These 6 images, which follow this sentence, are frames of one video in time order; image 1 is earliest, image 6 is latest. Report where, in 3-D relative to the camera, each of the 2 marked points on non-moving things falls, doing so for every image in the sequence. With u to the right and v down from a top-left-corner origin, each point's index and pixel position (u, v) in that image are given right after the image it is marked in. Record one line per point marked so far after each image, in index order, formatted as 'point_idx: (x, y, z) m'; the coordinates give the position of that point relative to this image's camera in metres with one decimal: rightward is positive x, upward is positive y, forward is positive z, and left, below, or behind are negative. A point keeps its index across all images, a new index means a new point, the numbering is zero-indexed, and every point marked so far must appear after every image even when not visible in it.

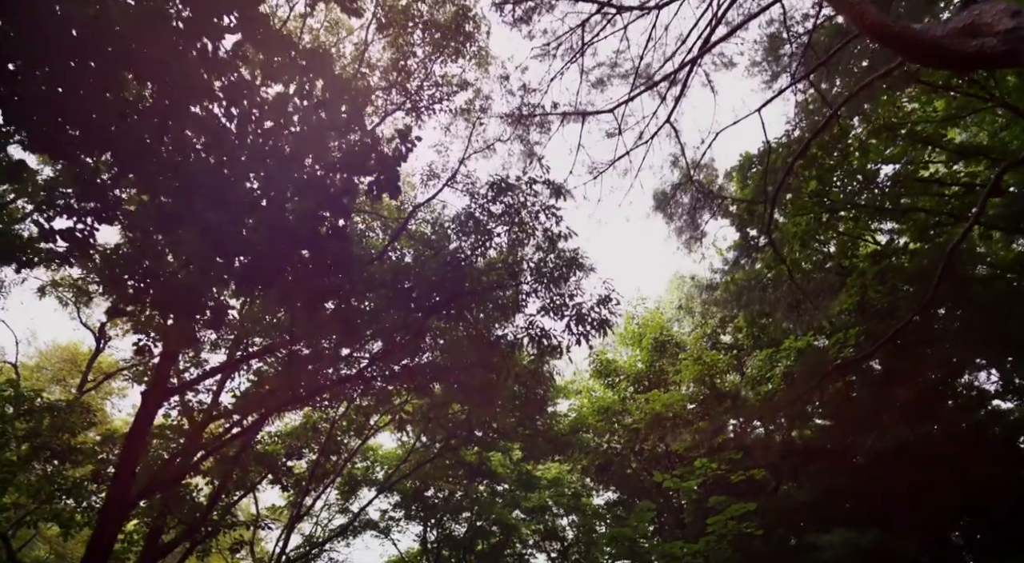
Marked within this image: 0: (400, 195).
0: (-2.0, +1.6, +11.7) m
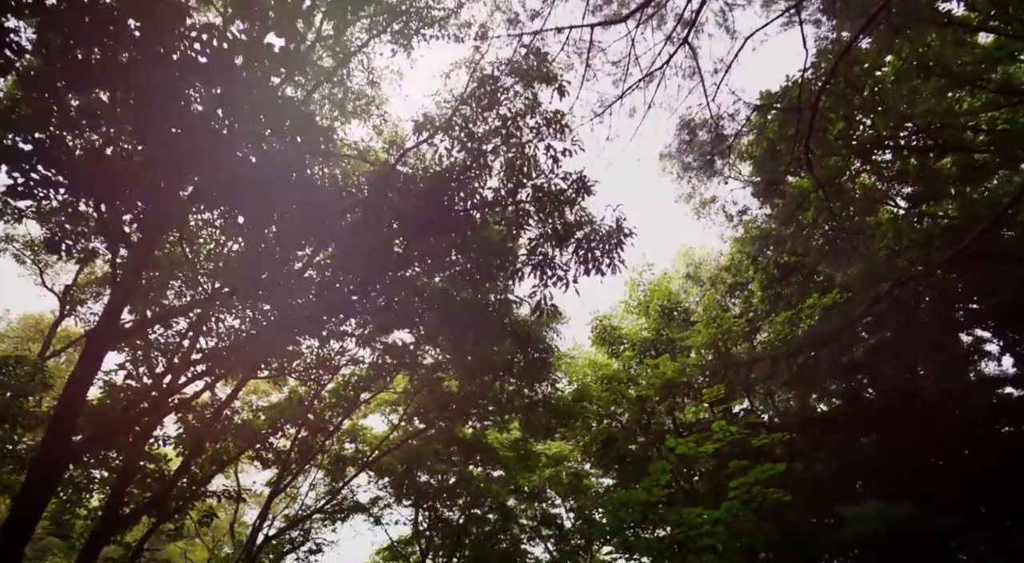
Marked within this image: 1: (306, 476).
0: (-2.1, +2.3, +10.9) m
1: (-4.8, -4.6, +15.2) m
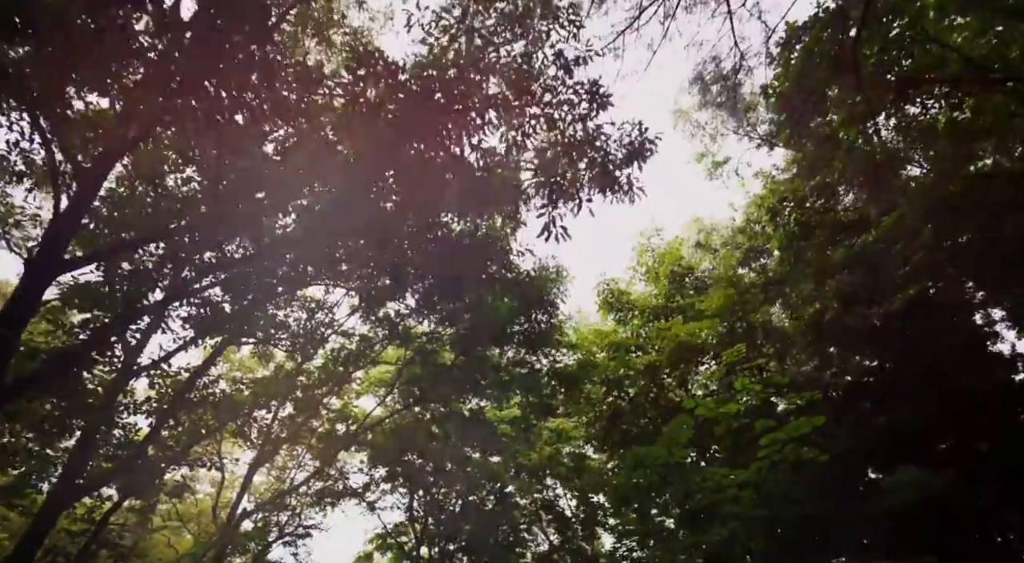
0: (-2.1, +3.0, +10.1) m
1: (-4.8, -3.9, +14.4) m
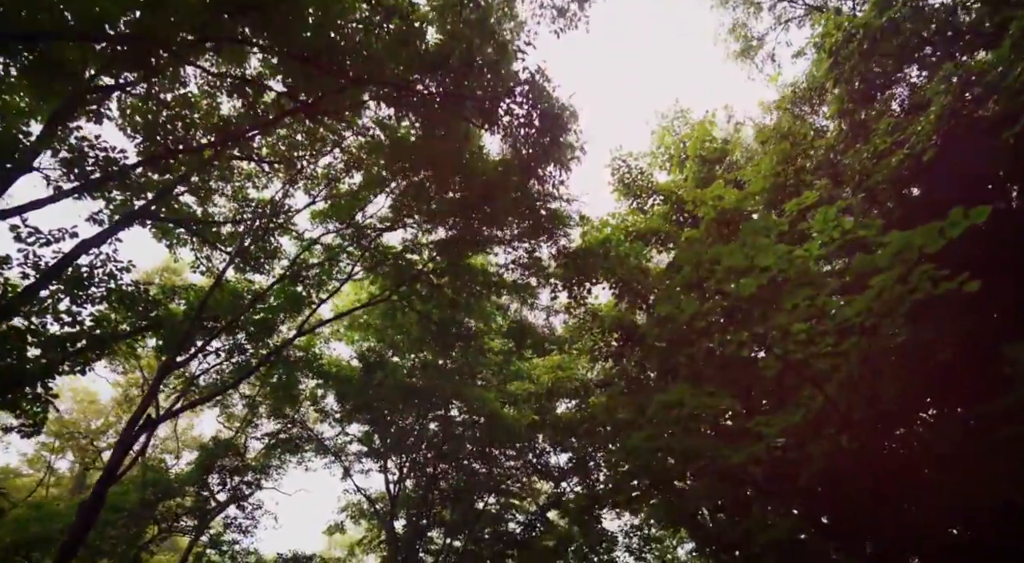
0: (-2.1, +4.6, +8.0) m
1: (-5.0, -2.3, +12.3) m
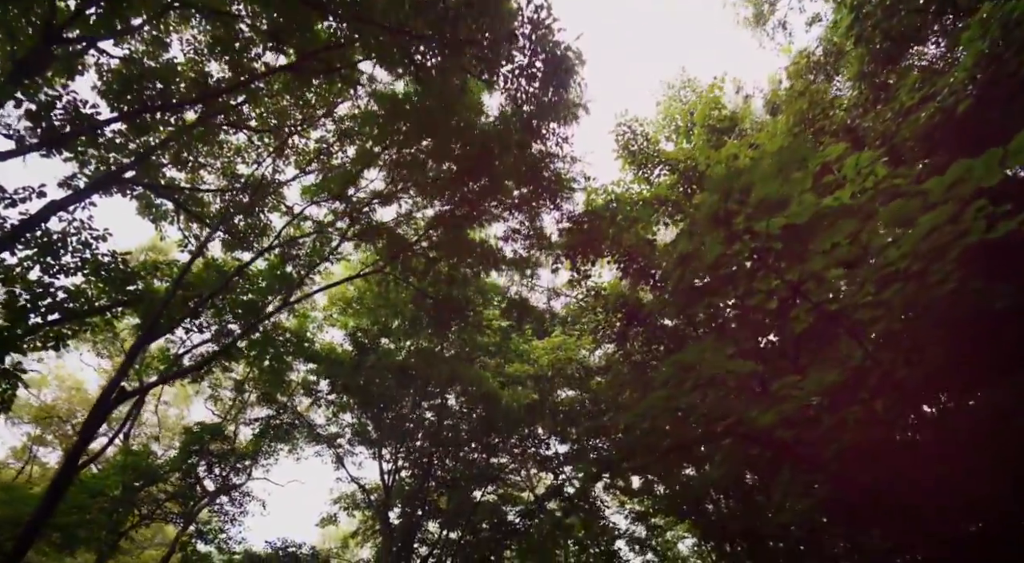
0: (-2.1, +5.0, +7.5) m
1: (-5.0, -1.9, +11.8) m
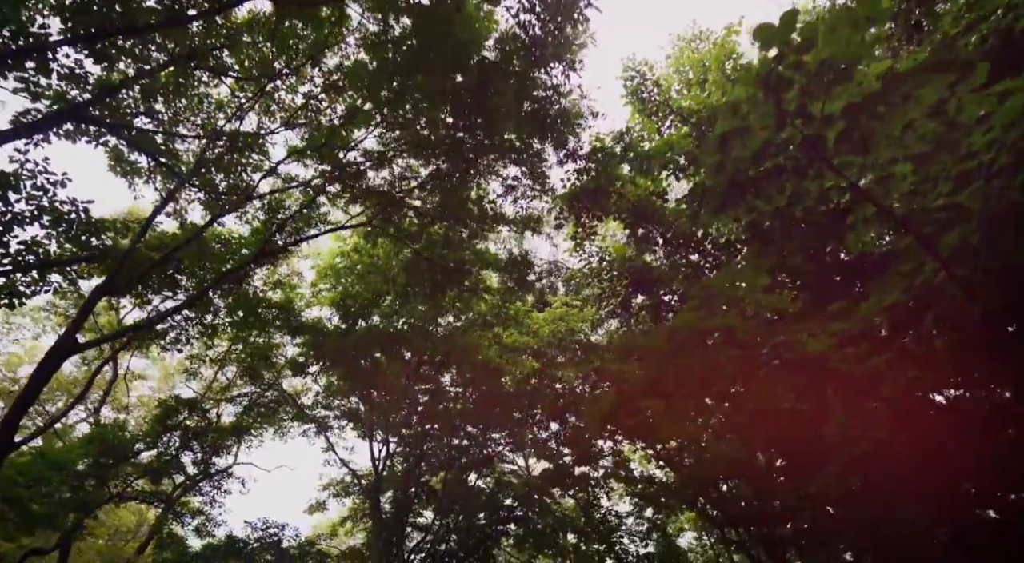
0: (-2.1, +5.5, +6.9) m
1: (-5.1, -1.4, +11.2) m
